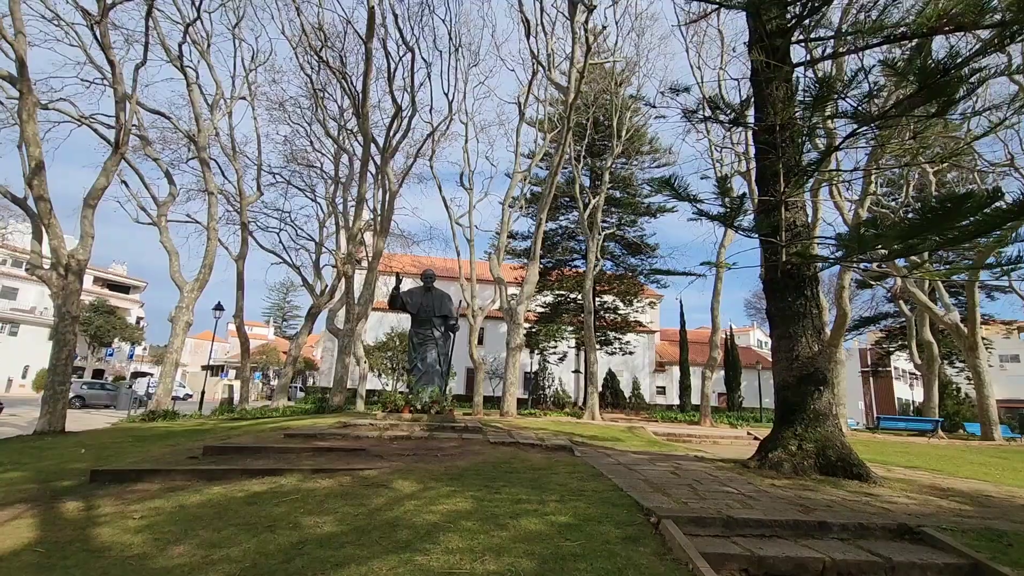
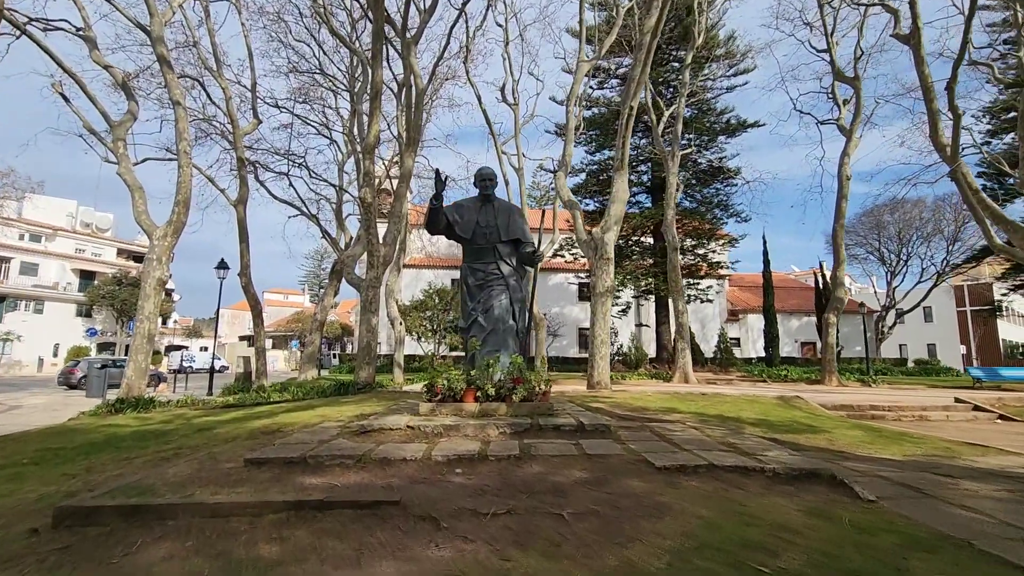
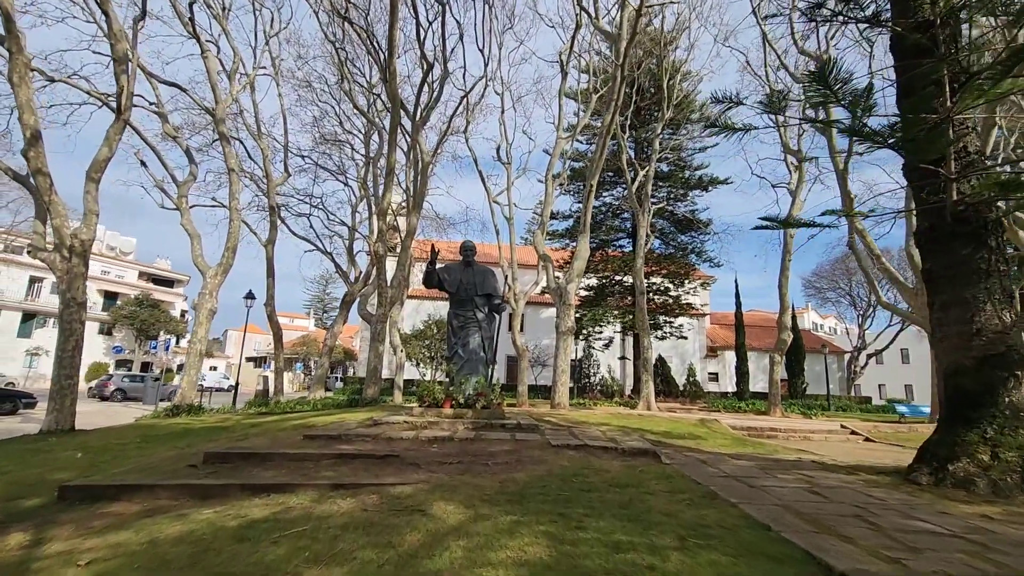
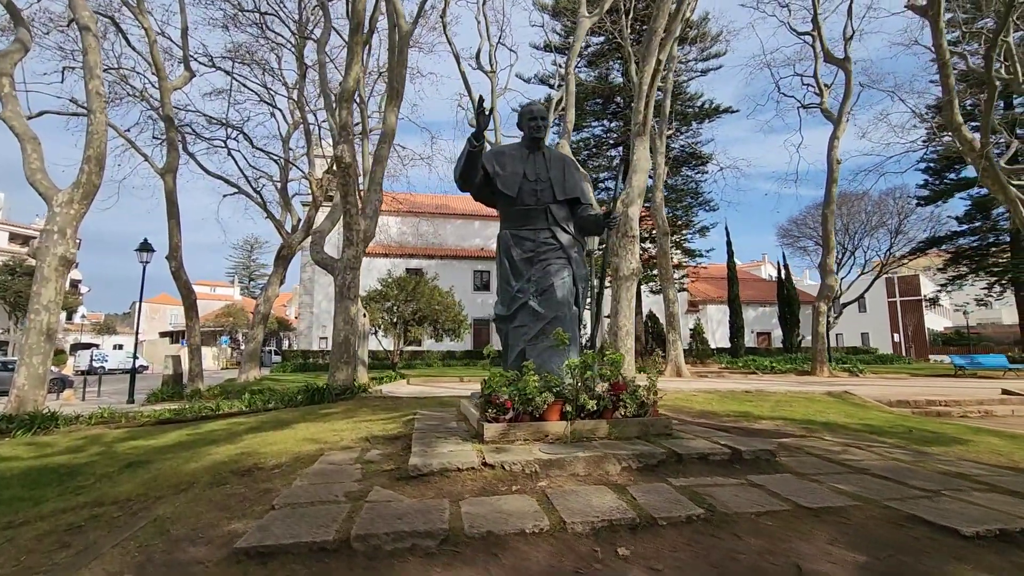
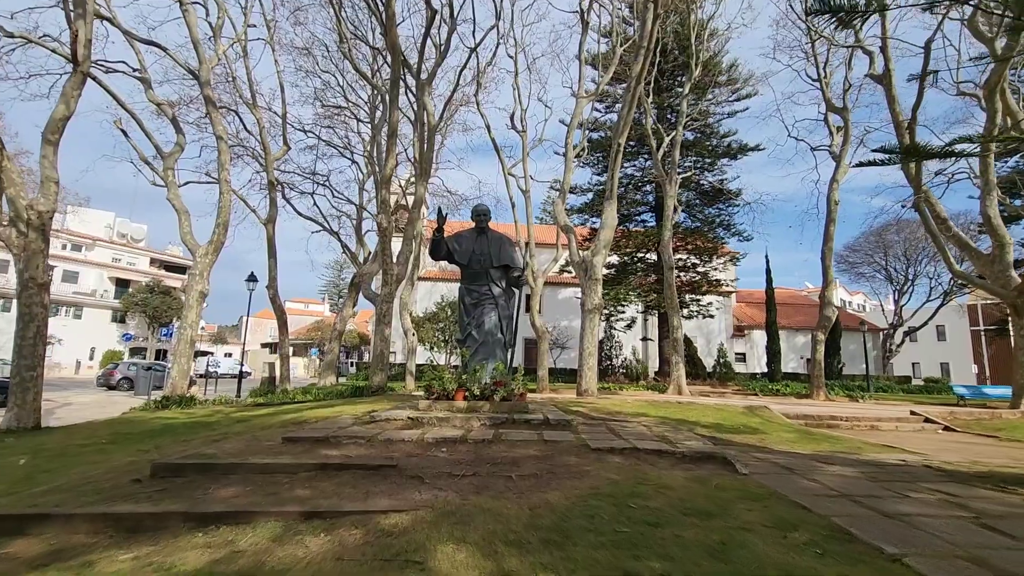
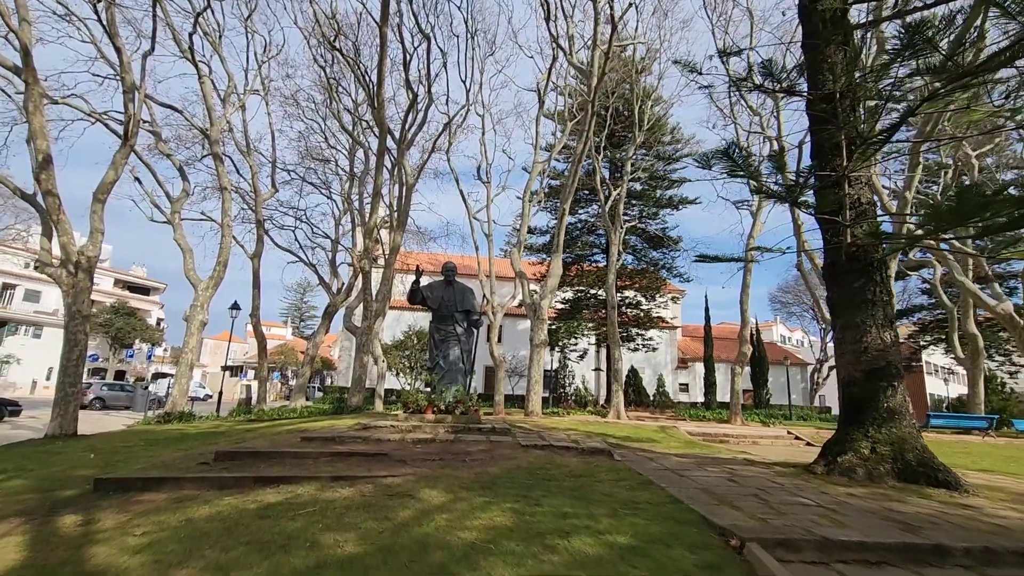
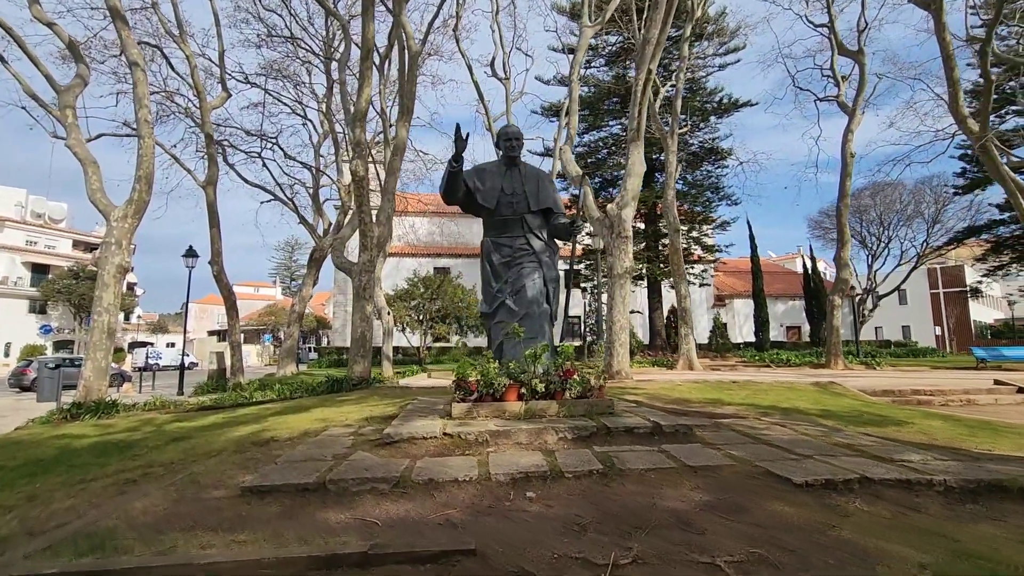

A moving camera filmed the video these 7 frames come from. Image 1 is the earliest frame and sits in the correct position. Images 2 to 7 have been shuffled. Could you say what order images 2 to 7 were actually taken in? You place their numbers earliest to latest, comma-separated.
6, 3, 5, 2, 7, 4
